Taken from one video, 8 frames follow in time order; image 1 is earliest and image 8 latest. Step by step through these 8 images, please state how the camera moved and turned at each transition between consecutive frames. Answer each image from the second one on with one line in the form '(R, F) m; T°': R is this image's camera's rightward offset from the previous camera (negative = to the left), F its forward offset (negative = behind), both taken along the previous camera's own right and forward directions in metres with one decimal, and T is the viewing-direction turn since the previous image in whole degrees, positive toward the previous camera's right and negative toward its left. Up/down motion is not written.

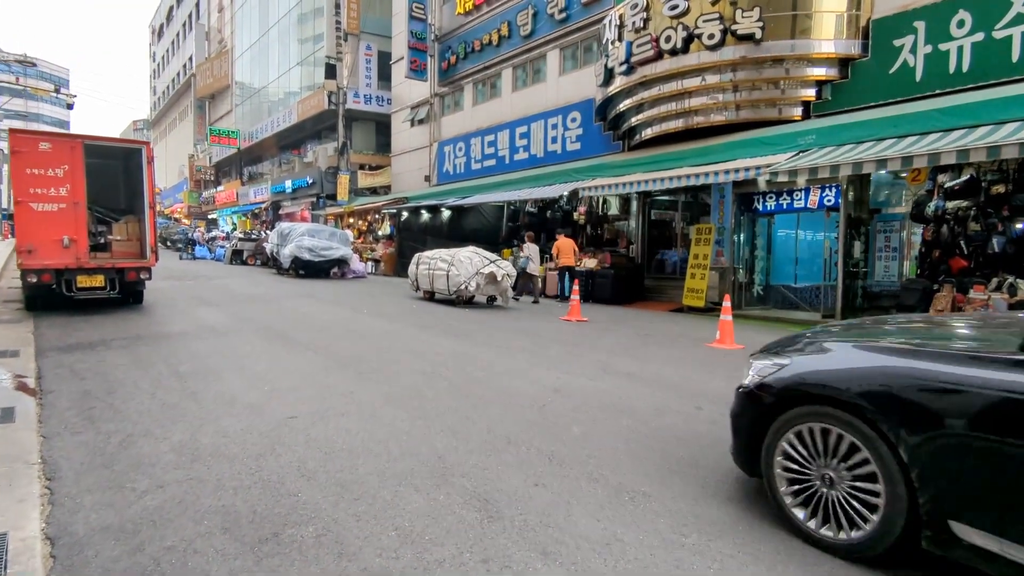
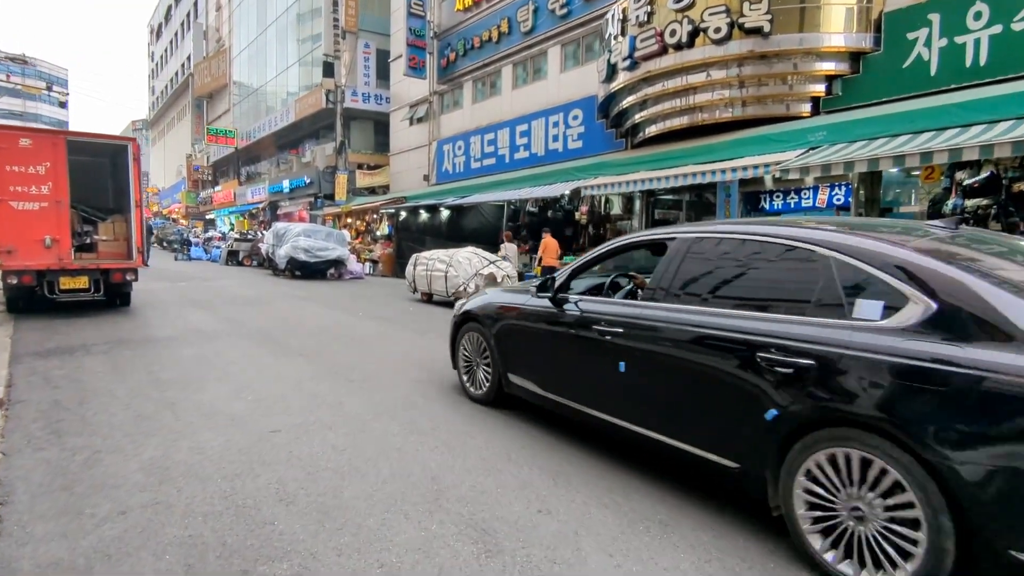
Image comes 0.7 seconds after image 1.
(0.0, +0.4) m; 0°
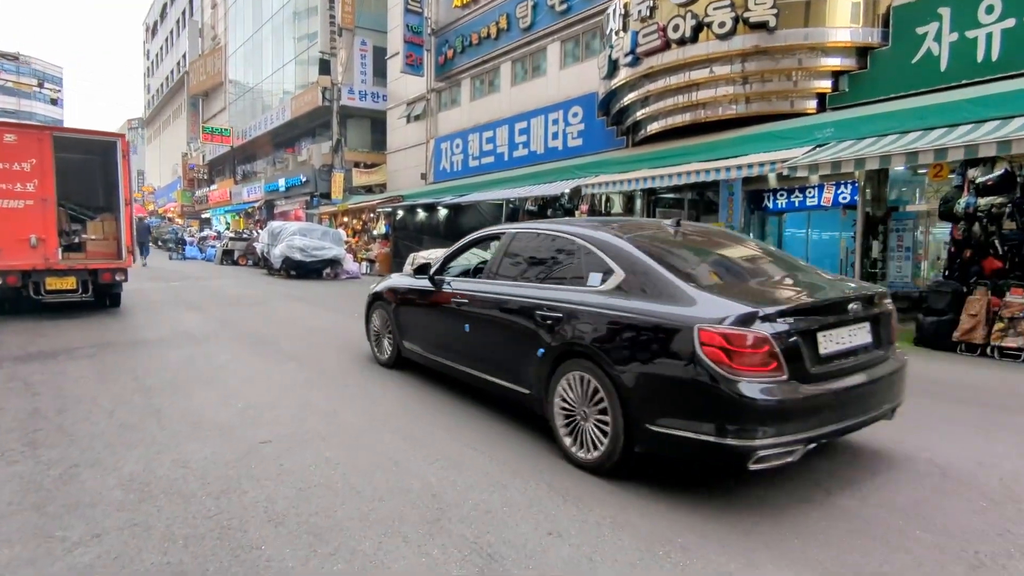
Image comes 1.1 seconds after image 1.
(-0.1, +0.3) m; 0°
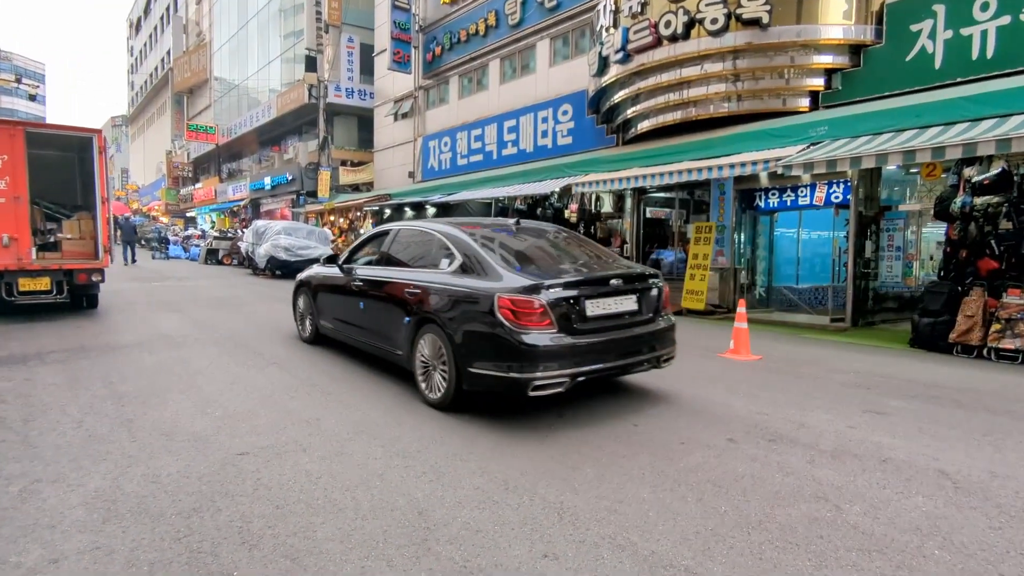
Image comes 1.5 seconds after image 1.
(0.0, +0.2) m; +1°
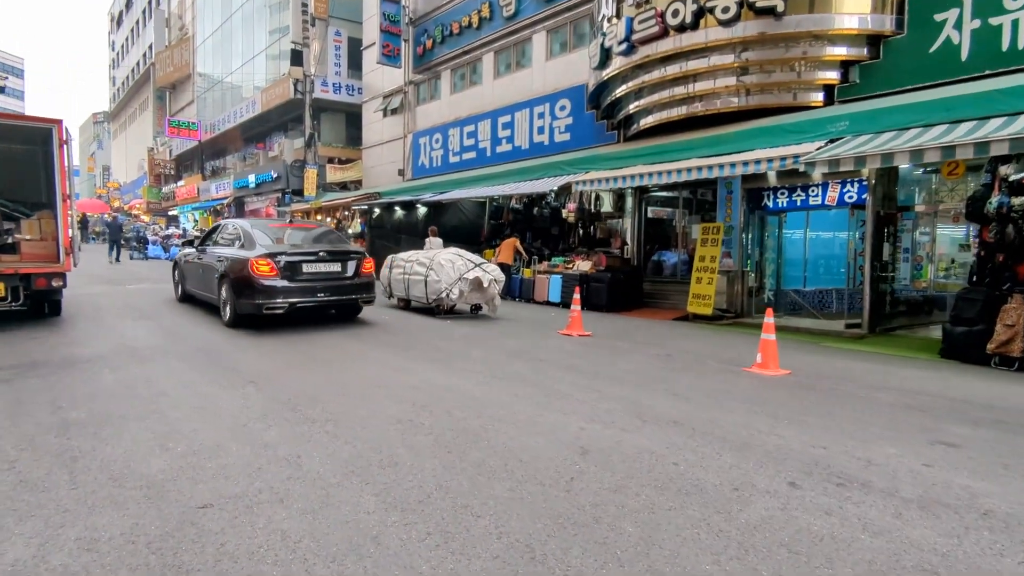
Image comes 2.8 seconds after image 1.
(-0.2, +0.7) m; +1°
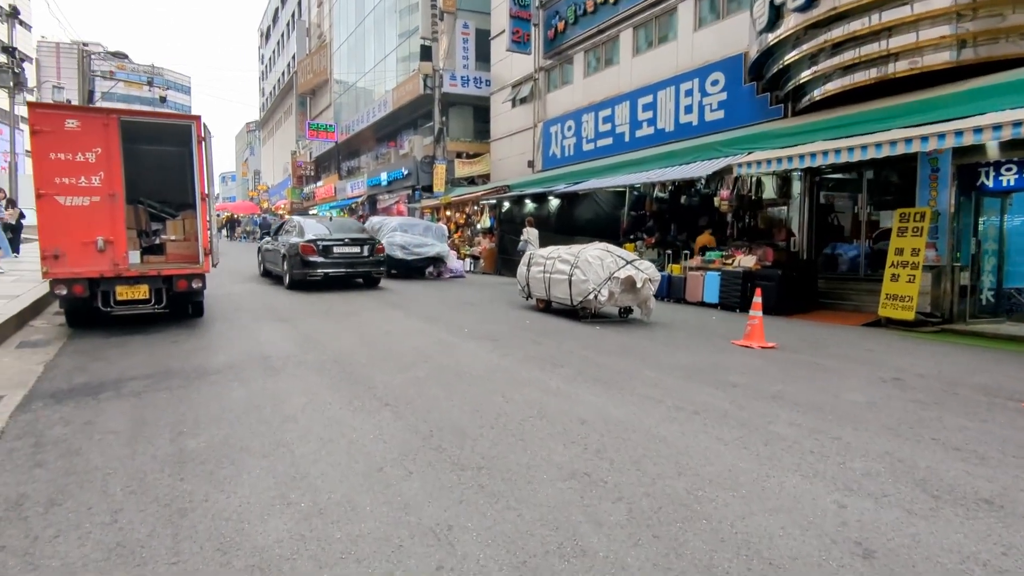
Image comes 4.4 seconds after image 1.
(-0.5, +1.2) m; -11°
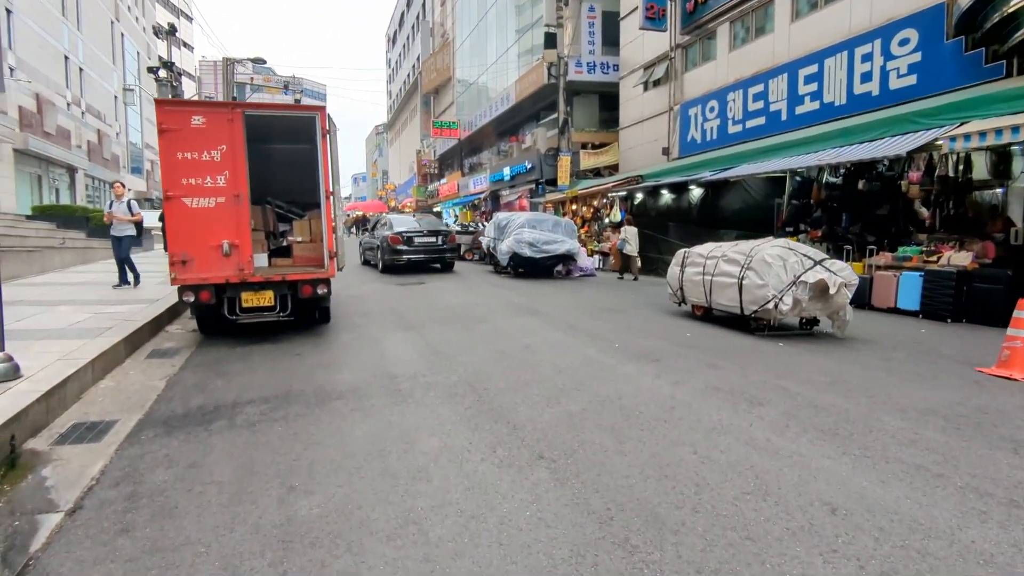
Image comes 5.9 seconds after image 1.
(-0.5, +1.2) m; -11°
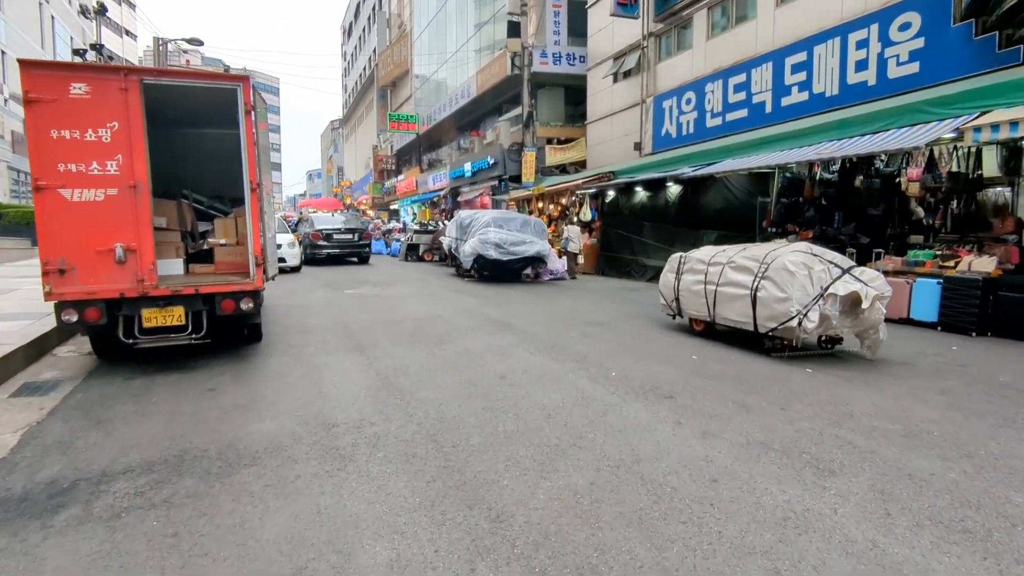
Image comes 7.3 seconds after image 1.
(-0.1, +1.4) m; +4°
